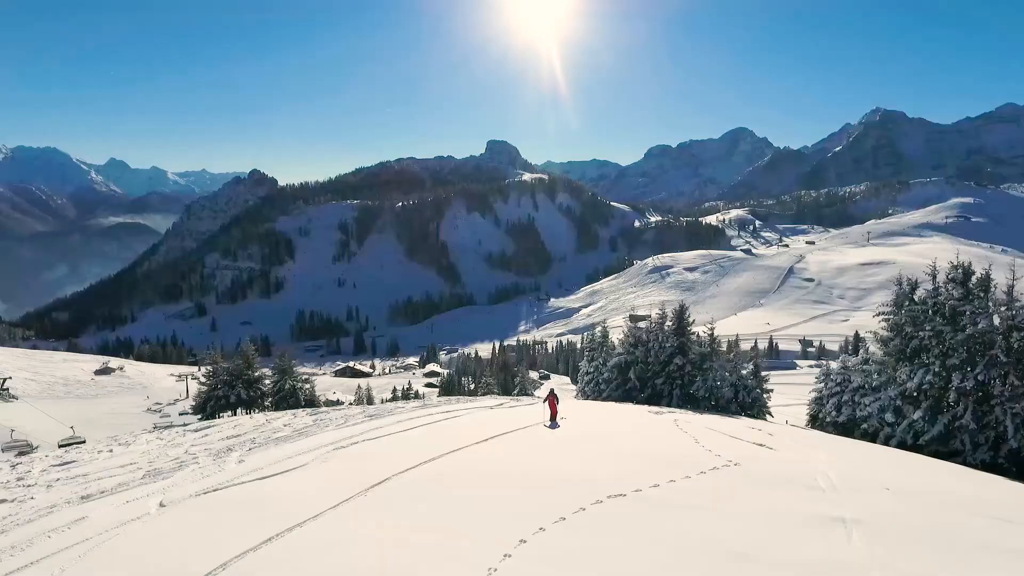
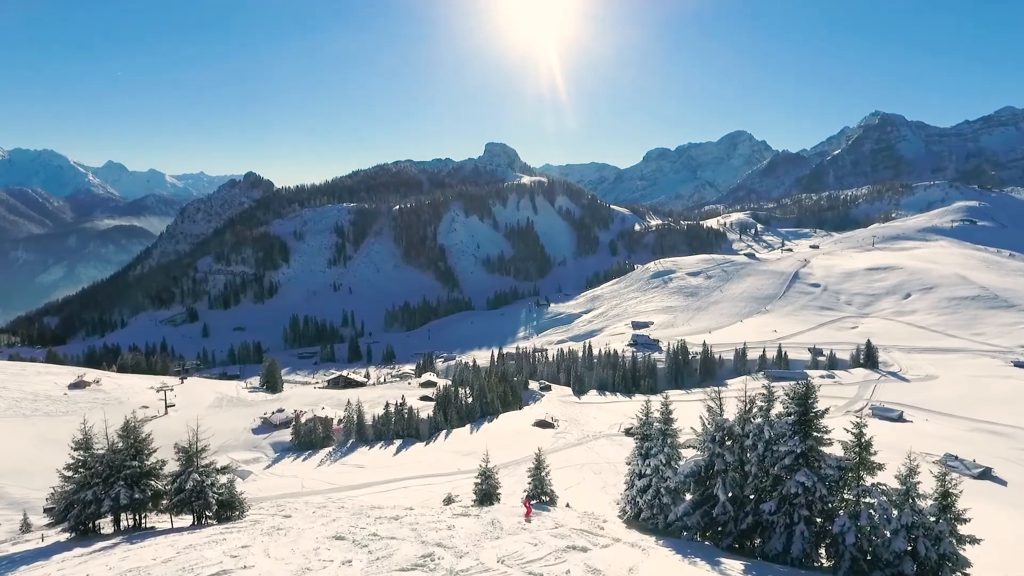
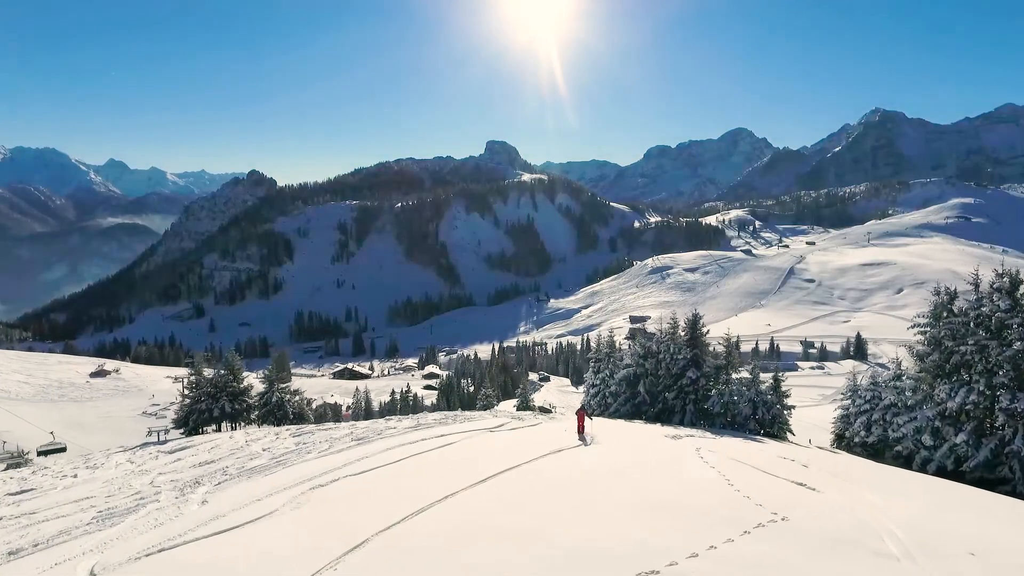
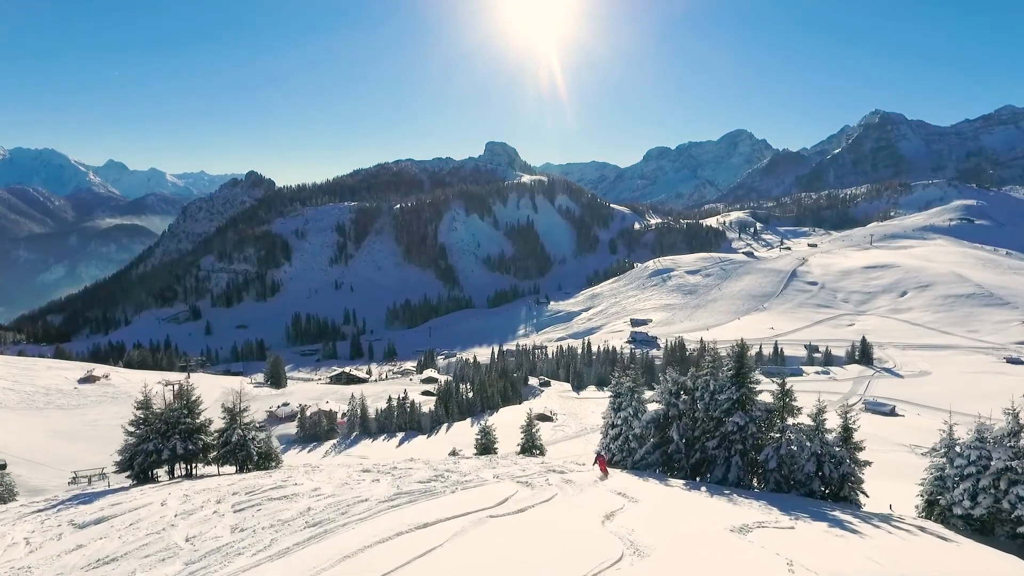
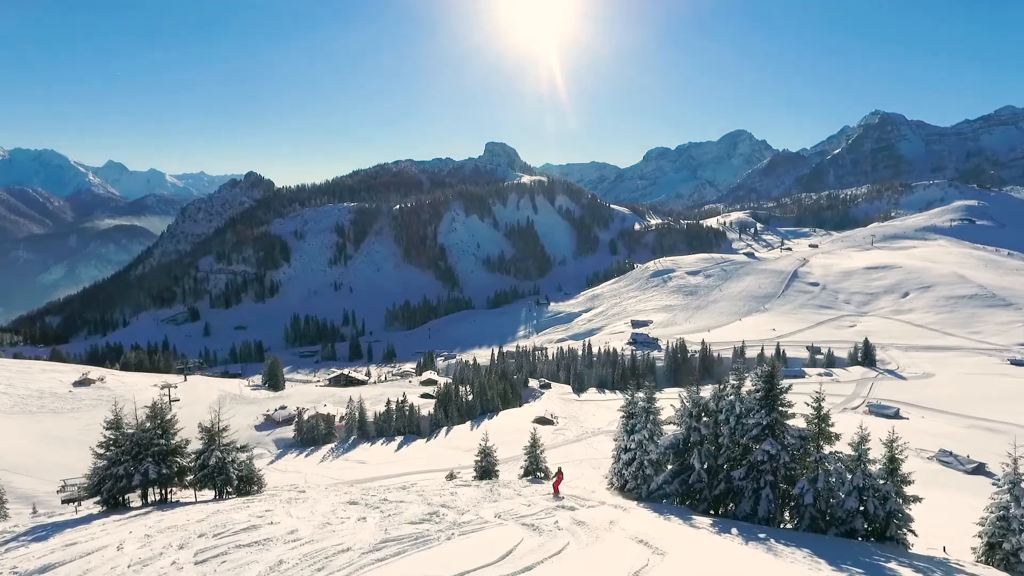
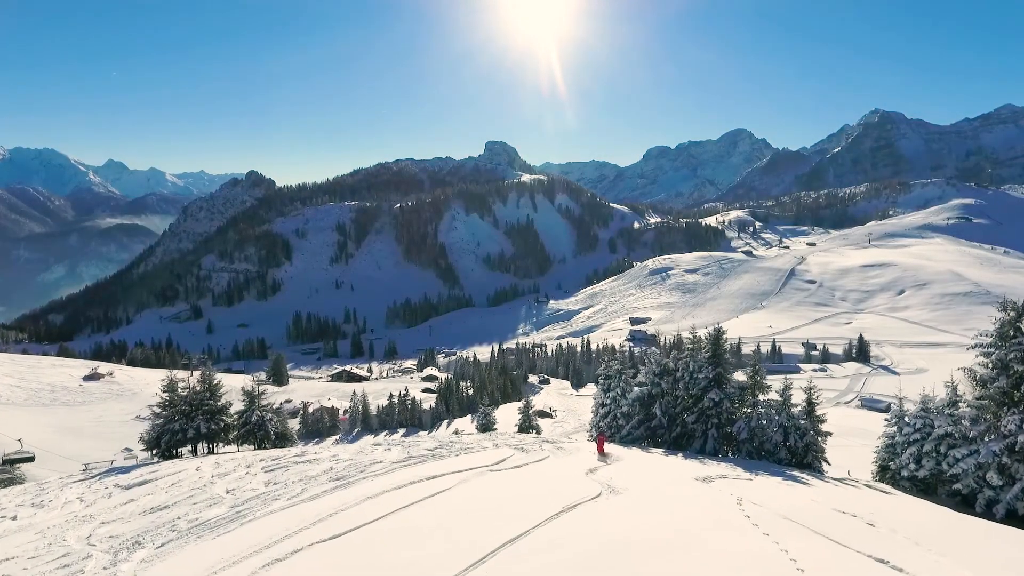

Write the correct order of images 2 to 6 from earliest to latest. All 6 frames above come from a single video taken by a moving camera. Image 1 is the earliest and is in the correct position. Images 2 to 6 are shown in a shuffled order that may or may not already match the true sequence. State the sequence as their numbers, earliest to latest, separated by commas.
3, 6, 4, 5, 2
